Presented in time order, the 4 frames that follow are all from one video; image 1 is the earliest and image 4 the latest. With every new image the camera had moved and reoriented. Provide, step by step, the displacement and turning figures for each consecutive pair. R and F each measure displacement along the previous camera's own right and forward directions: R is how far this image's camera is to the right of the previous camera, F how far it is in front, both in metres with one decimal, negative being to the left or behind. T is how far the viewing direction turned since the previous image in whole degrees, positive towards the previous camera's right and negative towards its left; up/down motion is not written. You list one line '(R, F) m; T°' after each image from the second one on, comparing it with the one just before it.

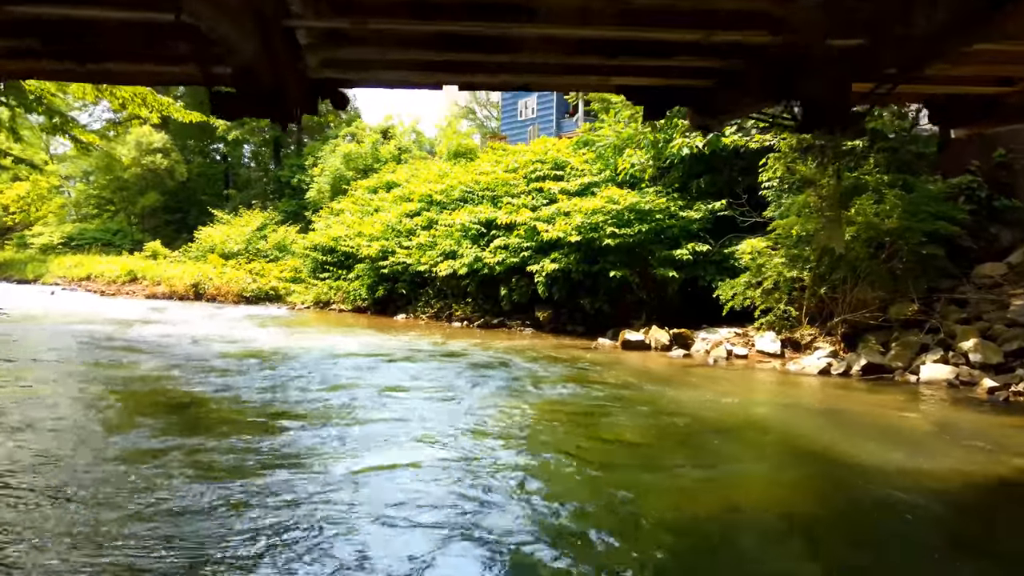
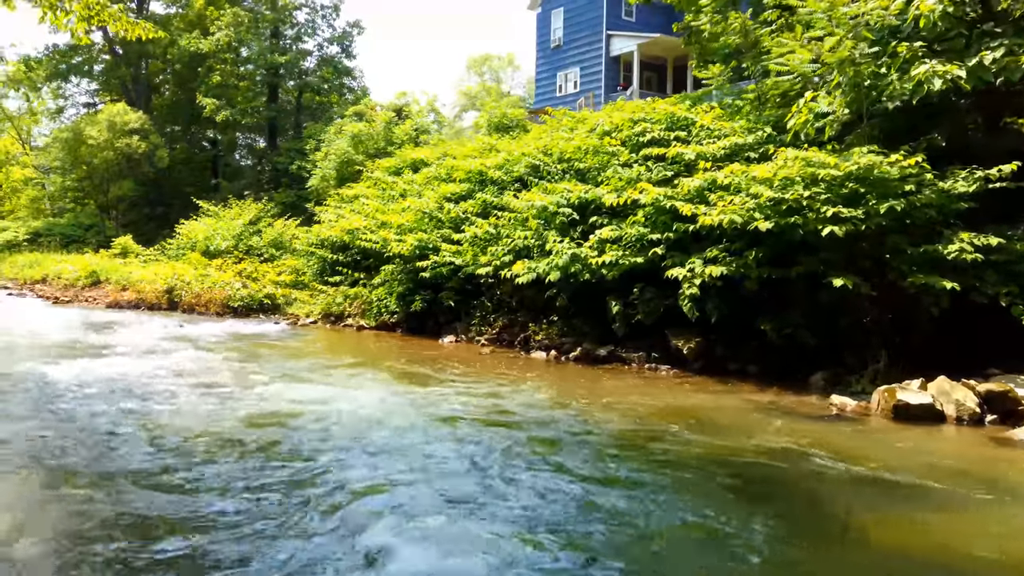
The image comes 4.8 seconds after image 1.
(-1.5, +4.8) m; 0°
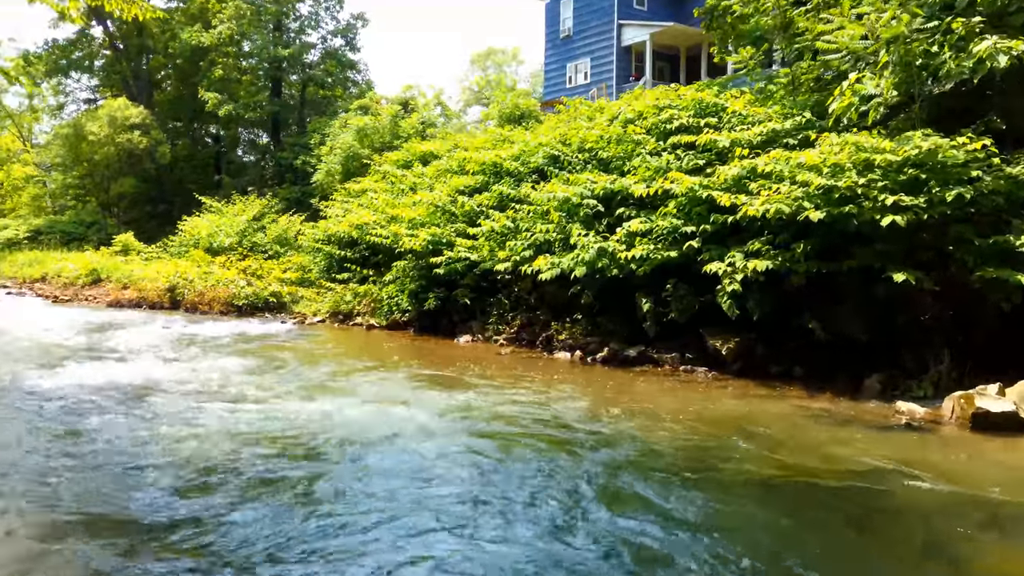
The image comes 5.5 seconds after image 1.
(-0.2, +0.6) m; 0°
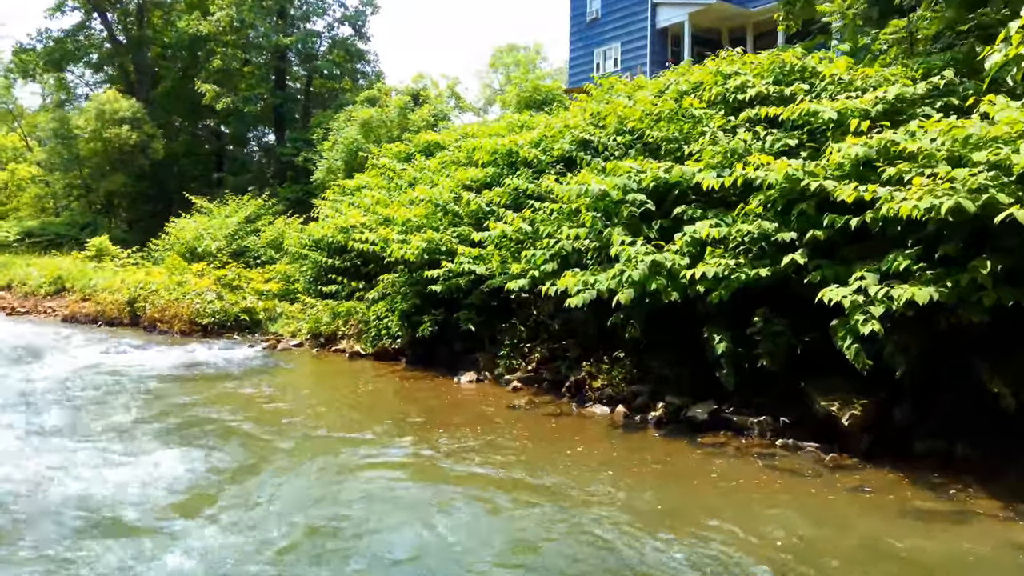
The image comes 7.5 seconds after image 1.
(0.0, +2.7) m; -2°
